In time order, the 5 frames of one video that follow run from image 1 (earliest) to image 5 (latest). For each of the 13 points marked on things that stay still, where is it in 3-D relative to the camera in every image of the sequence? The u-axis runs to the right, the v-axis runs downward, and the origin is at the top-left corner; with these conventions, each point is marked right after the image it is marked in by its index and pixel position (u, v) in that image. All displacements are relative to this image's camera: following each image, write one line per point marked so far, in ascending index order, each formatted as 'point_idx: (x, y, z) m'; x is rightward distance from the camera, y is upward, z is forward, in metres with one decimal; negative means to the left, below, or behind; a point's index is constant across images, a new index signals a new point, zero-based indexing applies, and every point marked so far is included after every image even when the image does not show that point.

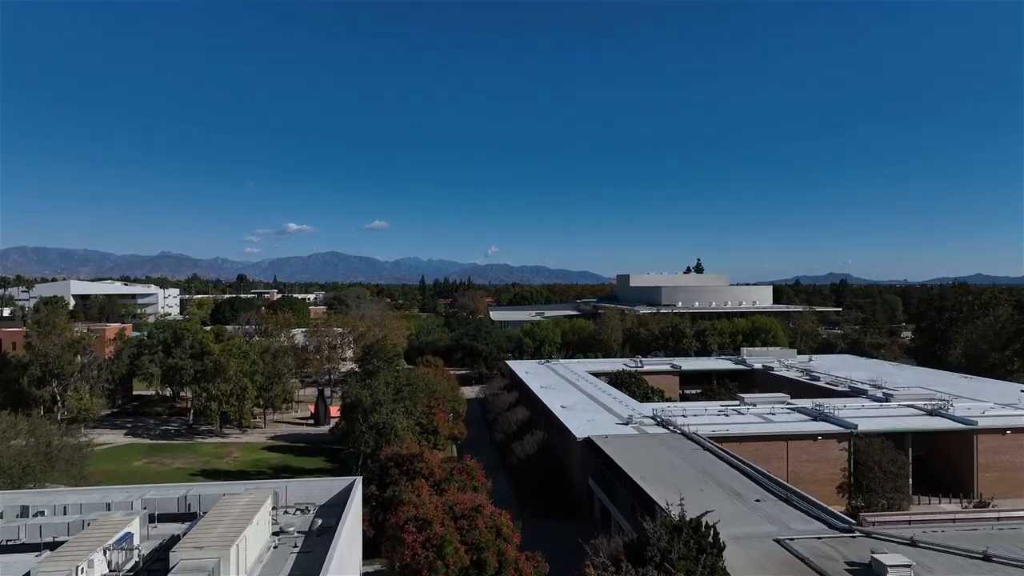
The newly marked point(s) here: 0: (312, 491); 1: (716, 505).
0: (-4.6, -4.7, +13.2) m
1: (+5.0, -5.3, +14.2) m
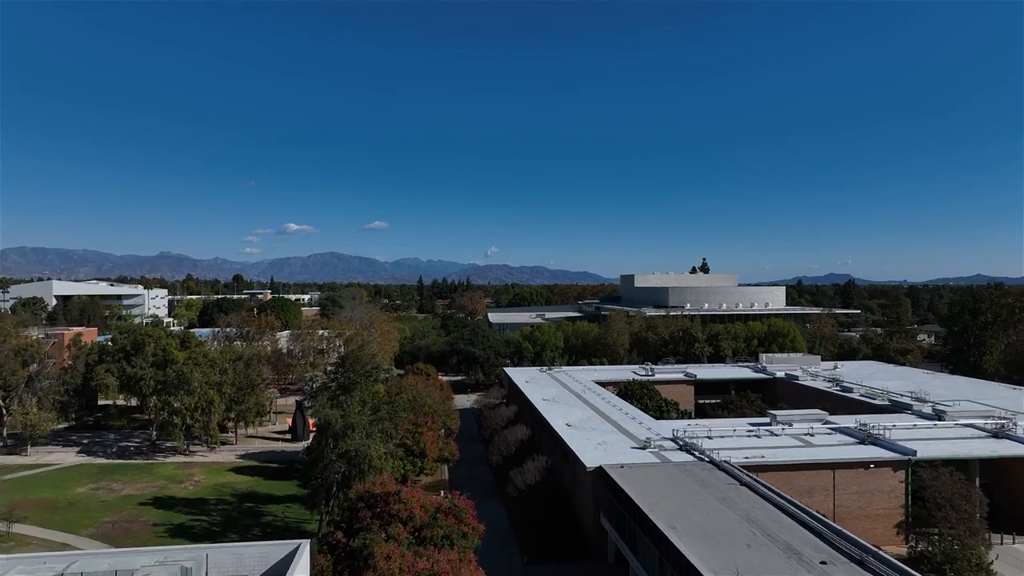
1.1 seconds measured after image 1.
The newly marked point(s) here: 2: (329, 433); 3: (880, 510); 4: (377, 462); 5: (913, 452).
0: (-4.7, -4.7, +10.0) m
1: (+4.9, -5.3, +11.0) m
2: (-5.6, -4.4, +17.6) m
3: (+11.3, -6.8, +17.8) m
4: (-4.0, -5.1, +17.1) m
5: (+12.5, -5.1, +18.0) m
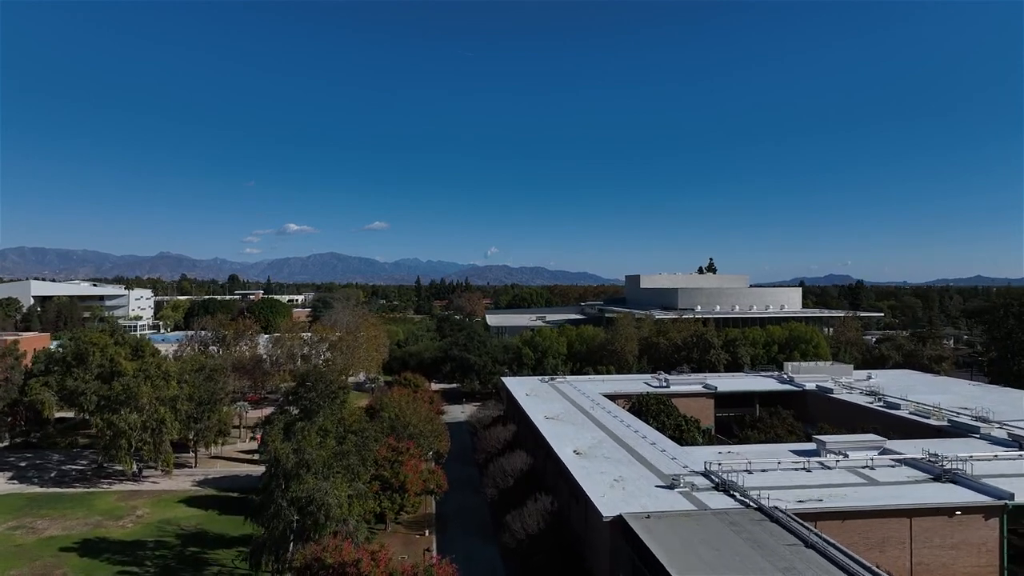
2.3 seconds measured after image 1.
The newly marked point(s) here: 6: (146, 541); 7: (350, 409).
0: (-4.7, -4.8, +6.5) m
1: (+4.9, -5.4, +7.4) m
2: (-5.6, -4.5, +14.0) m
3: (+11.2, -6.9, +14.2) m
4: (-4.0, -5.2, +13.5) m
5: (+12.4, -5.2, +14.5) m
6: (-11.6, -8.0, +18.4) m
7: (-5.3, -3.9, +19.2) m
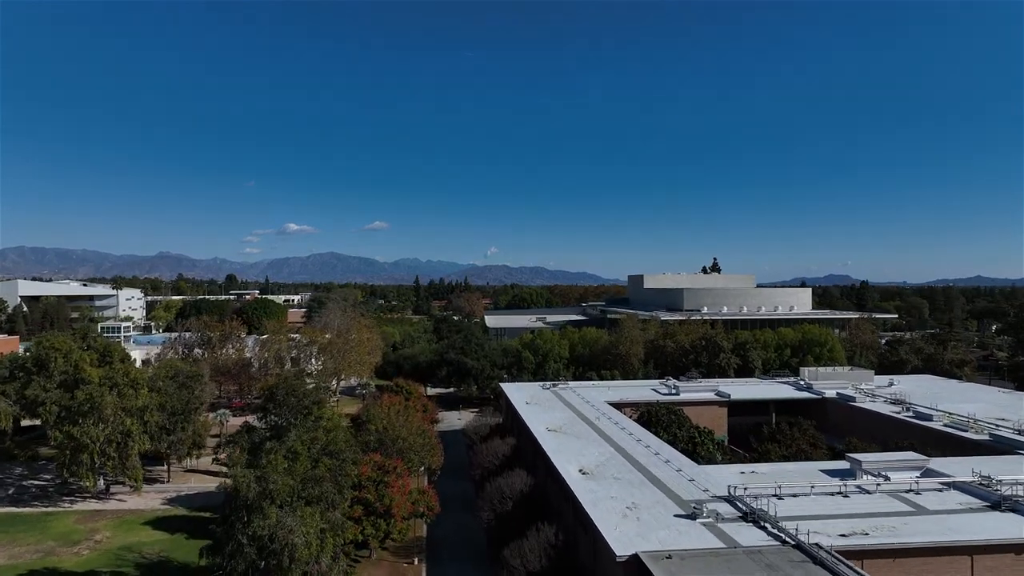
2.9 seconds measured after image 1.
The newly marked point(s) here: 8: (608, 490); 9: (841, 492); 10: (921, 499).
0: (-4.8, -4.8, +4.5) m
1: (+4.8, -5.4, +5.5) m
2: (-5.7, -4.5, +12.1) m
3: (+11.2, -6.9, +12.3) m
4: (-4.1, -5.2, +11.5) m
5: (+12.3, -5.2, +12.5) m
6: (-11.6, -8.0, +16.4) m
7: (-5.4, -4.0, +17.2) m
8: (+2.6, -5.4, +15.6) m
9: (+8.5, -5.3, +15.0) m
10: (+10.3, -5.3, +14.6) m
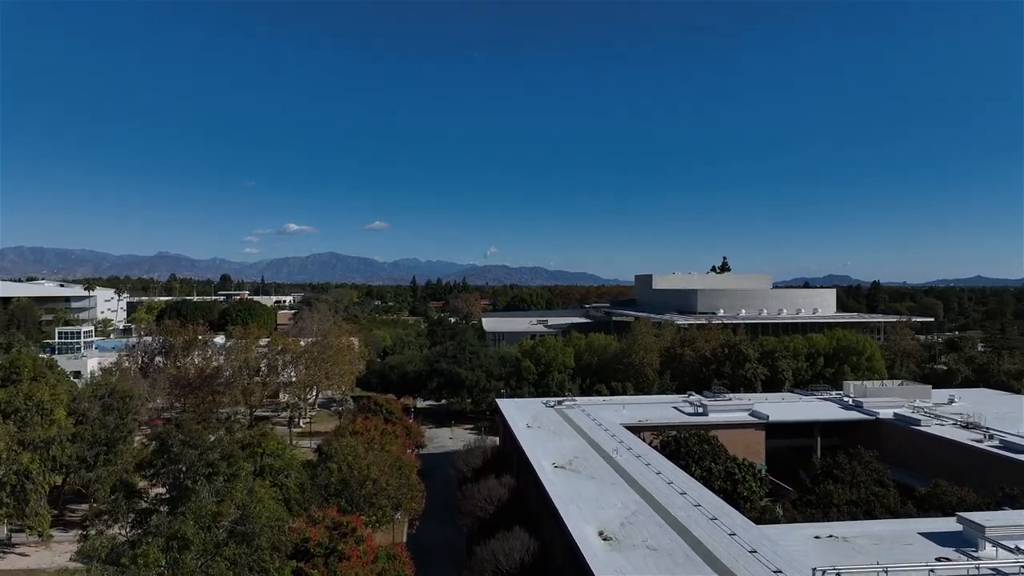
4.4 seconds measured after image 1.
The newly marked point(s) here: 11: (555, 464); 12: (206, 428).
0: (-4.8, -4.8, +0.2) m
1: (+4.8, -5.5, +1.2) m
2: (-5.7, -4.6, +7.8) m
3: (+11.1, -7.0, +8.0) m
4: (-4.1, -5.2, +7.2) m
5: (+12.3, -5.3, +8.2) m
6: (-11.7, -8.1, +12.1) m
7: (-5.4, -4.0, +12.9) m
8: (+2.5, -5.4, +11.3) m
9: (+8.5, -5.3, +10.8) m
10: (+10.2, -5.4, +10.3) m
11: (+1.3, -5.4, +17.9) m
12: (-6.5, -3.3, +14.2) m
